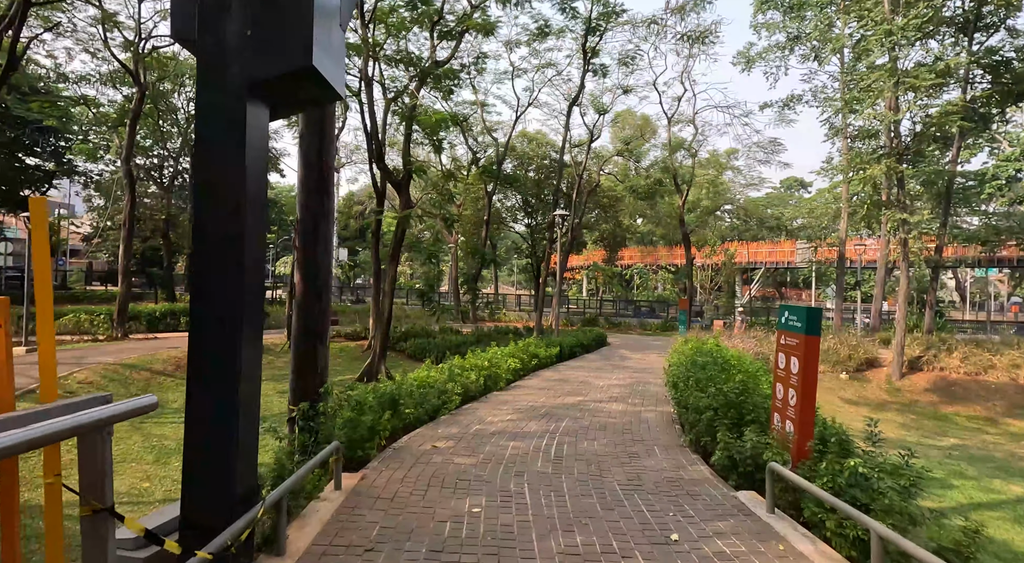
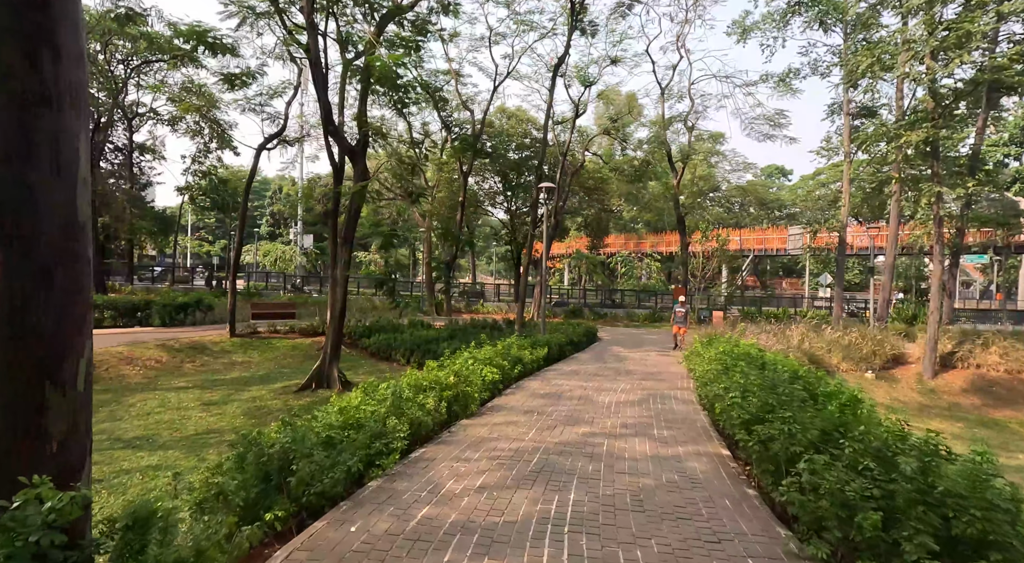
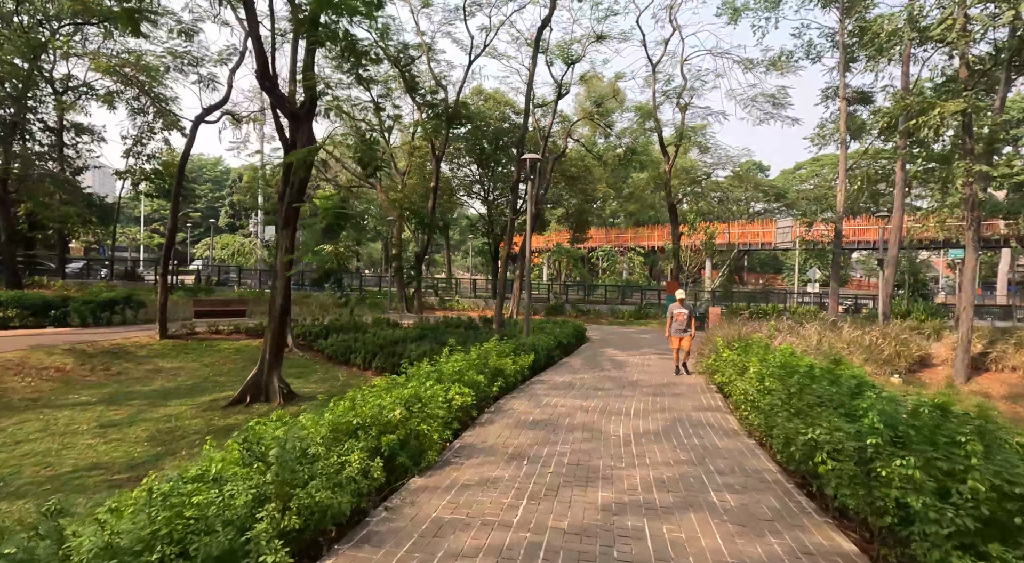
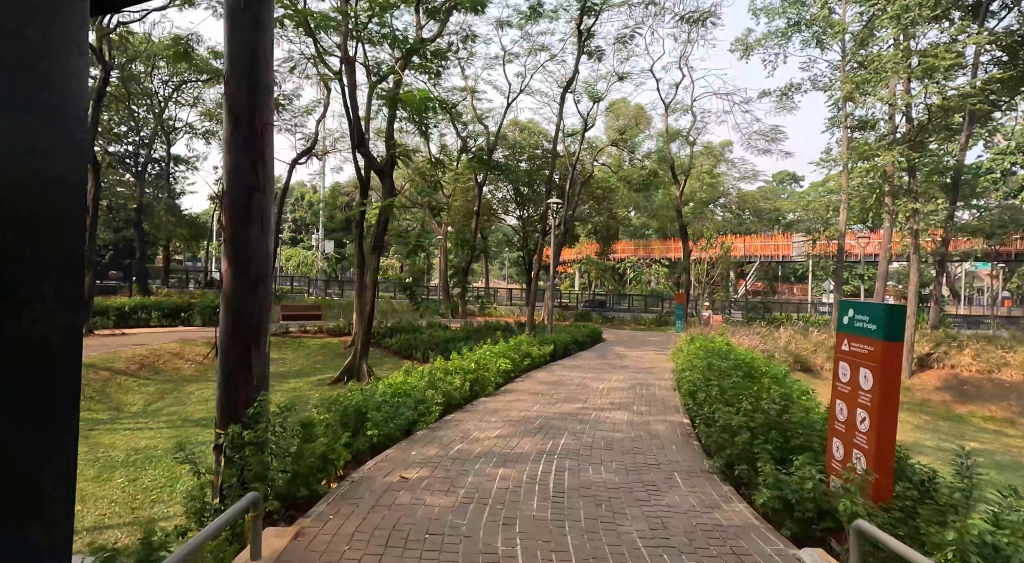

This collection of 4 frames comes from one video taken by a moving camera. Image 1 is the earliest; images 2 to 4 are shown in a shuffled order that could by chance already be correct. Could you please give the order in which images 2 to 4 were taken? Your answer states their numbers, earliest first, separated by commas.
4, 2, 3
